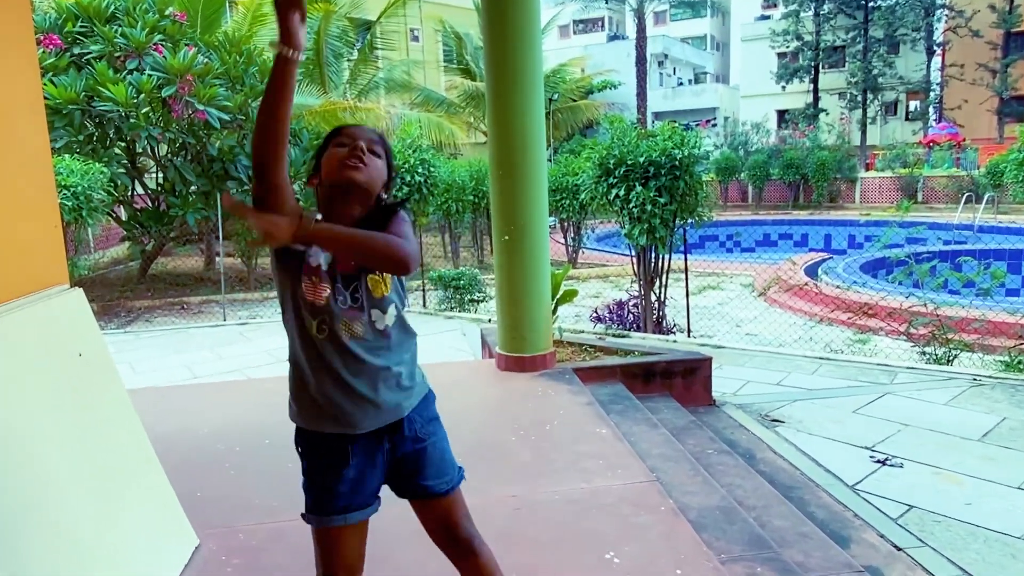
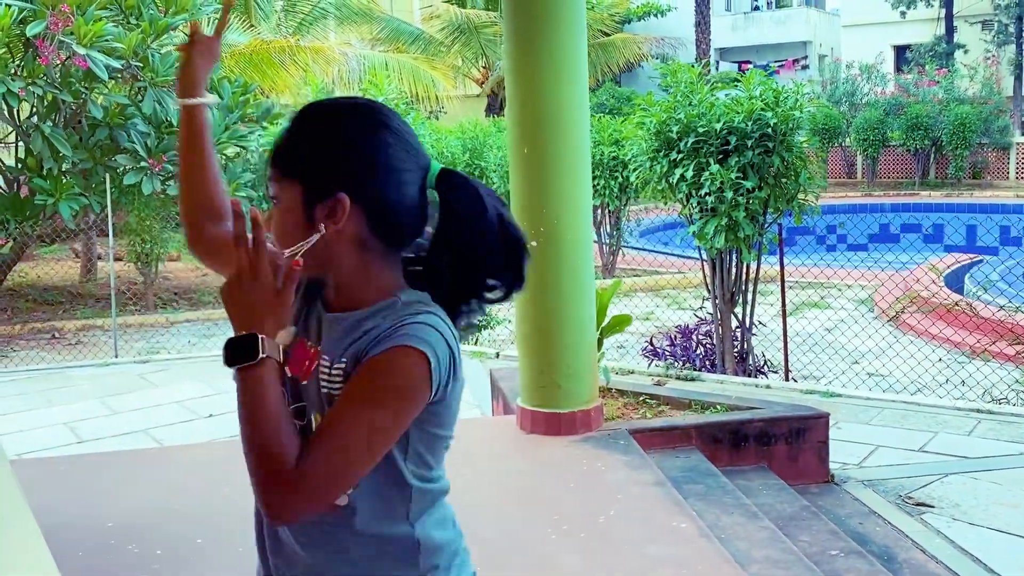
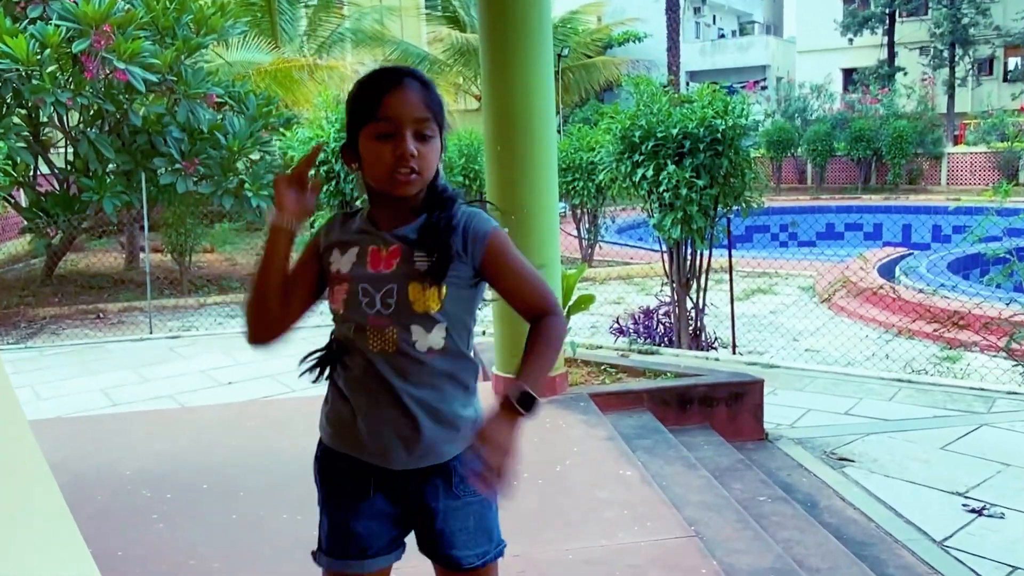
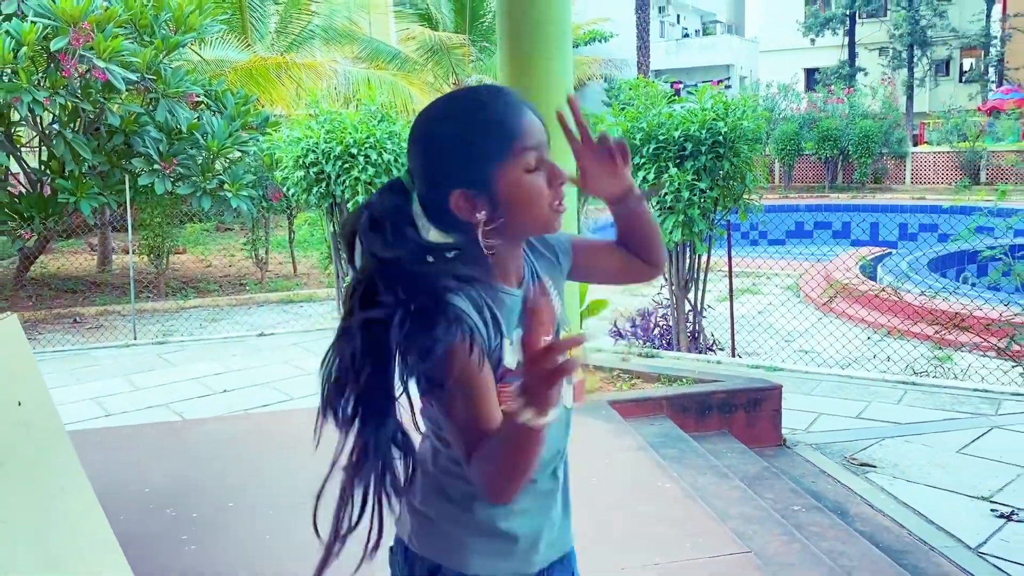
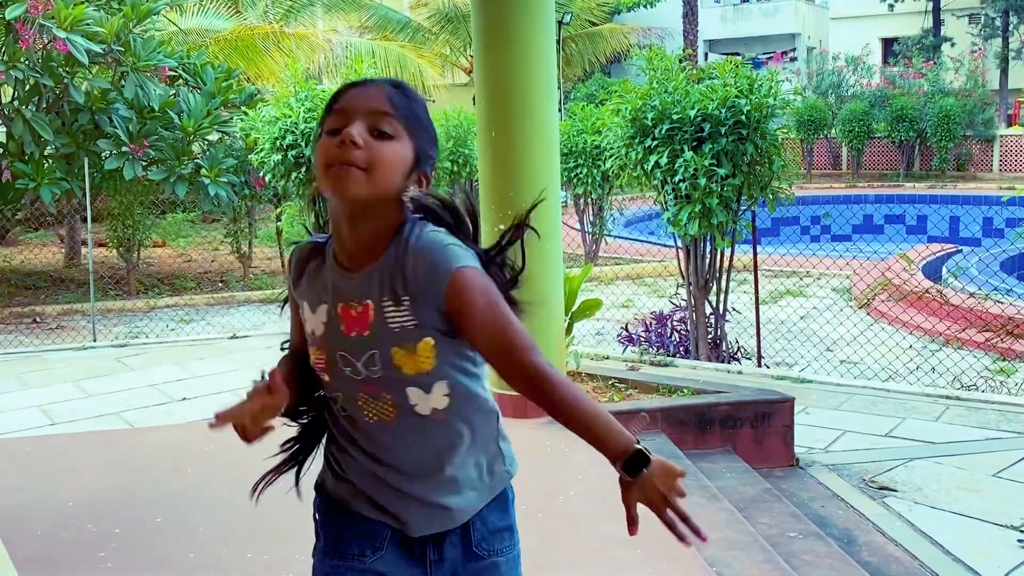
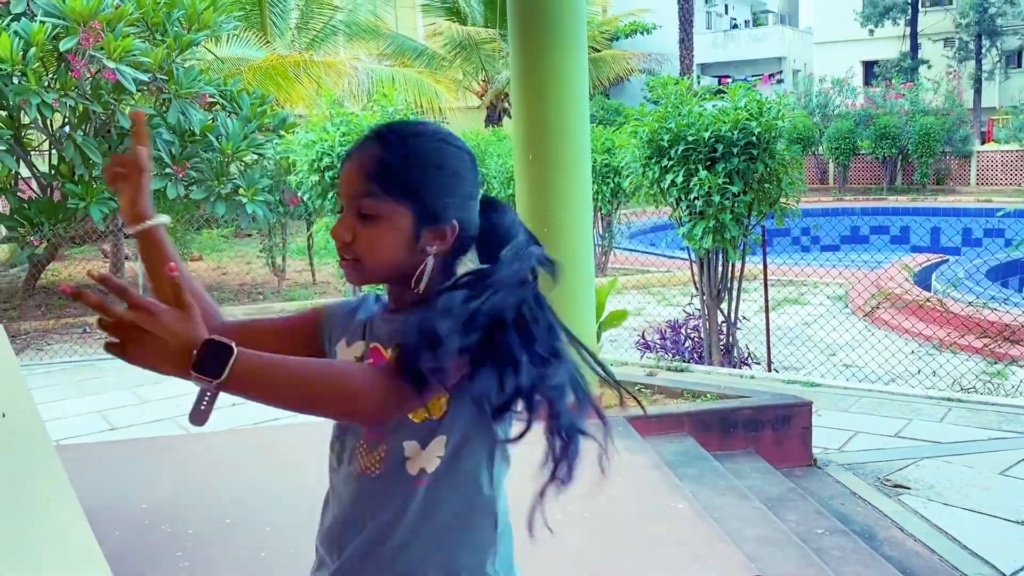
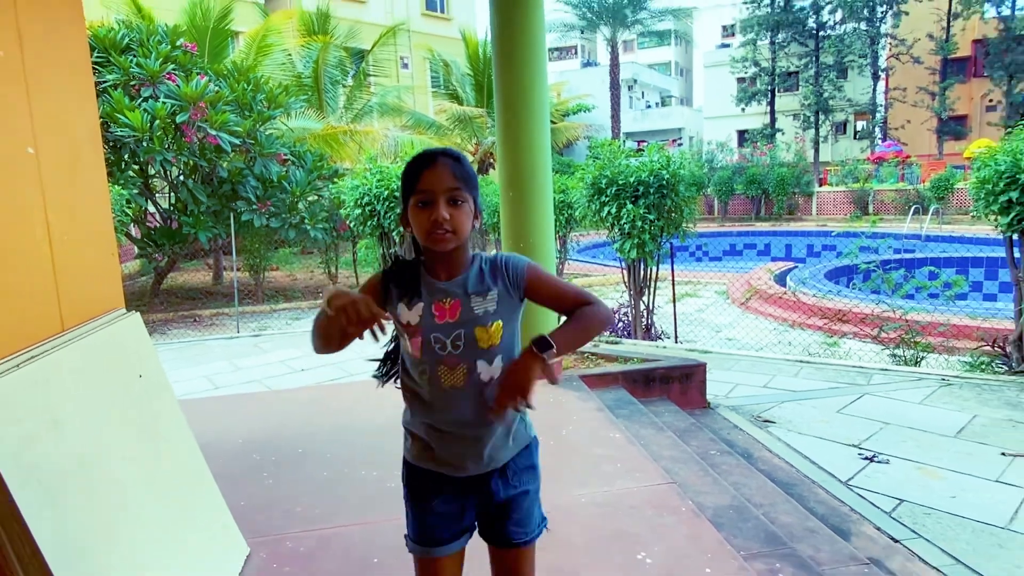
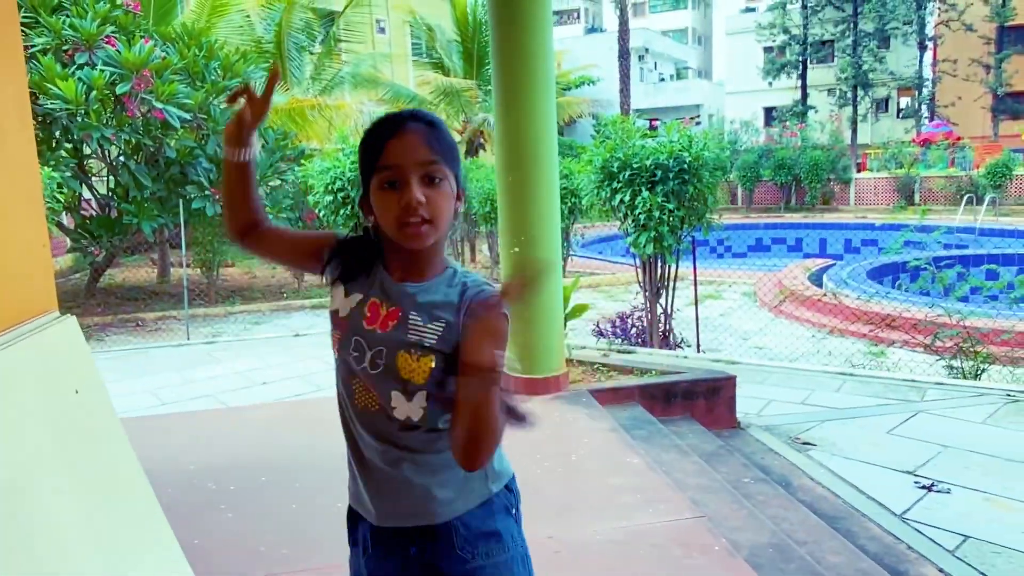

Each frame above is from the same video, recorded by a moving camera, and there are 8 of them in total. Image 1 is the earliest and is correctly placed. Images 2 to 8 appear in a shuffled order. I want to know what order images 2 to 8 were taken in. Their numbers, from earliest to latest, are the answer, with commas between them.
3, 5, 2, 6, 4, 8, 7
